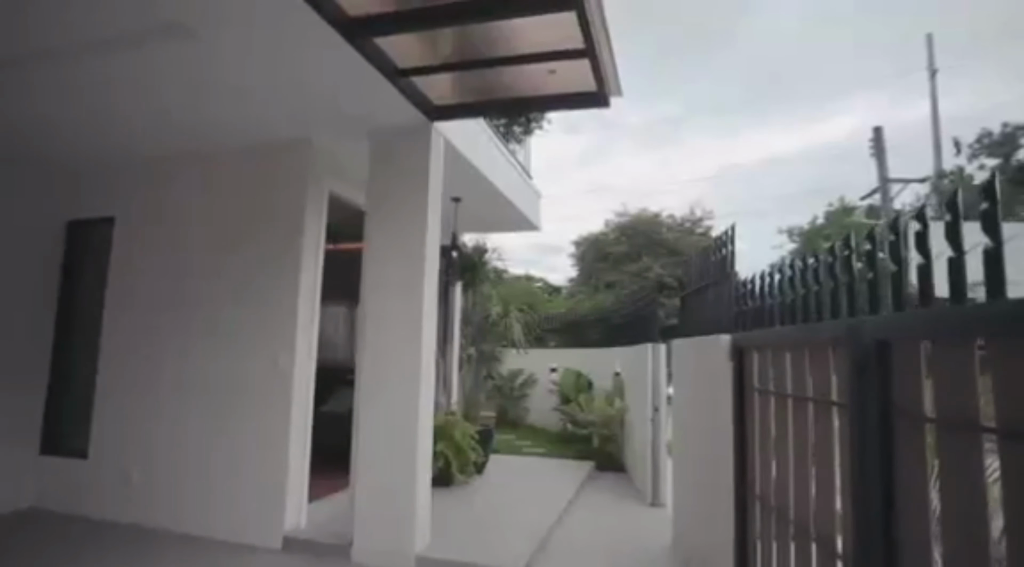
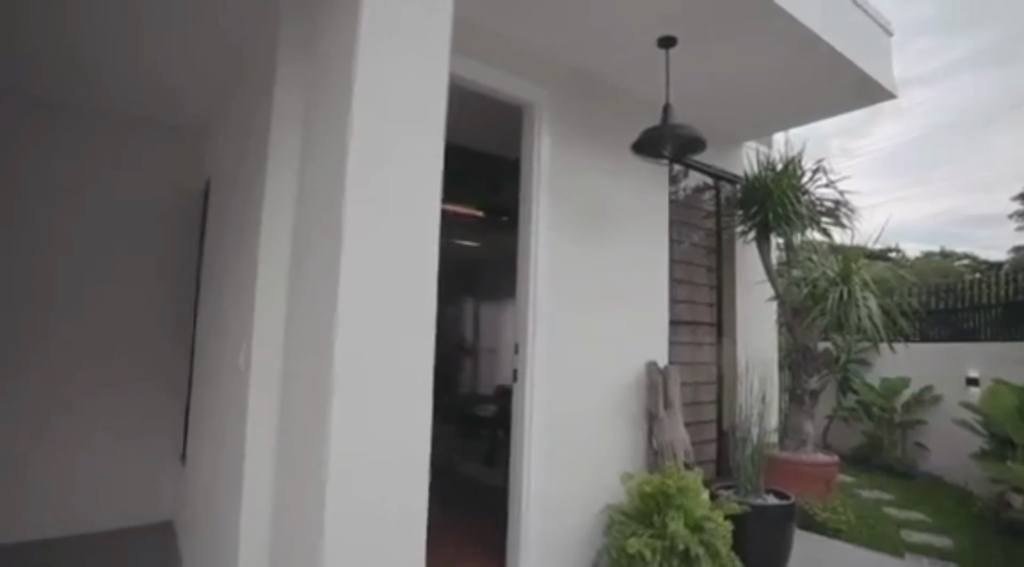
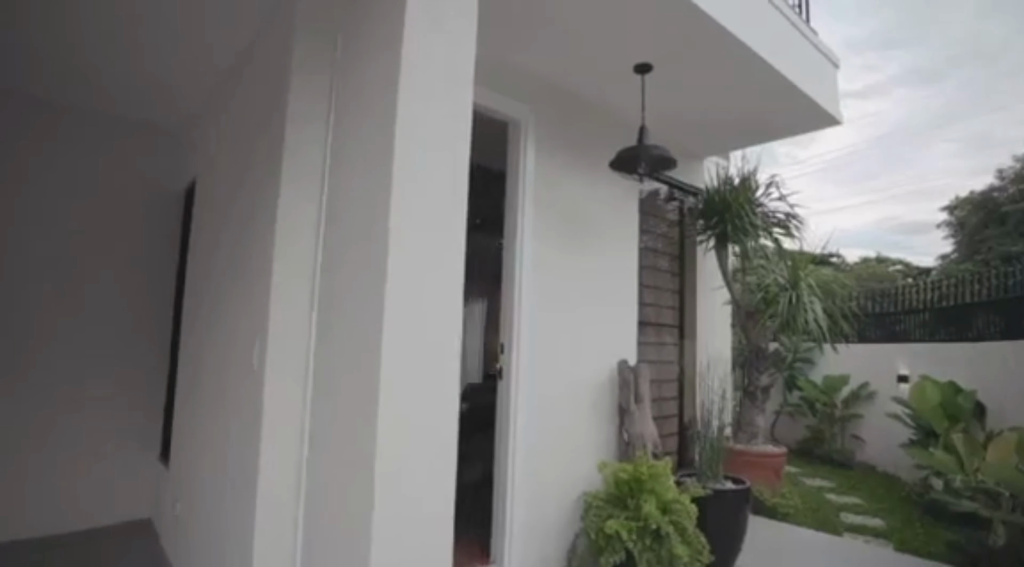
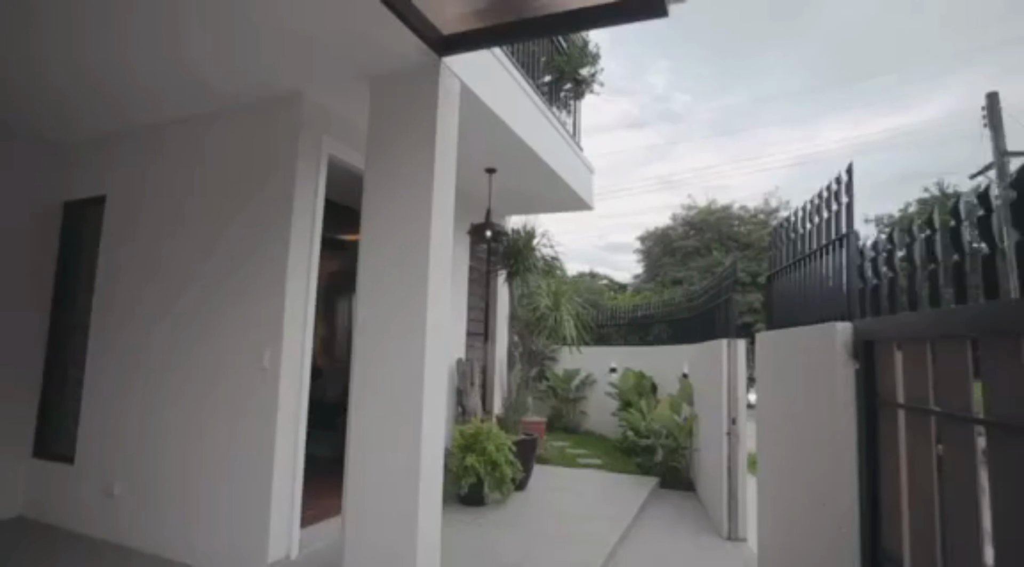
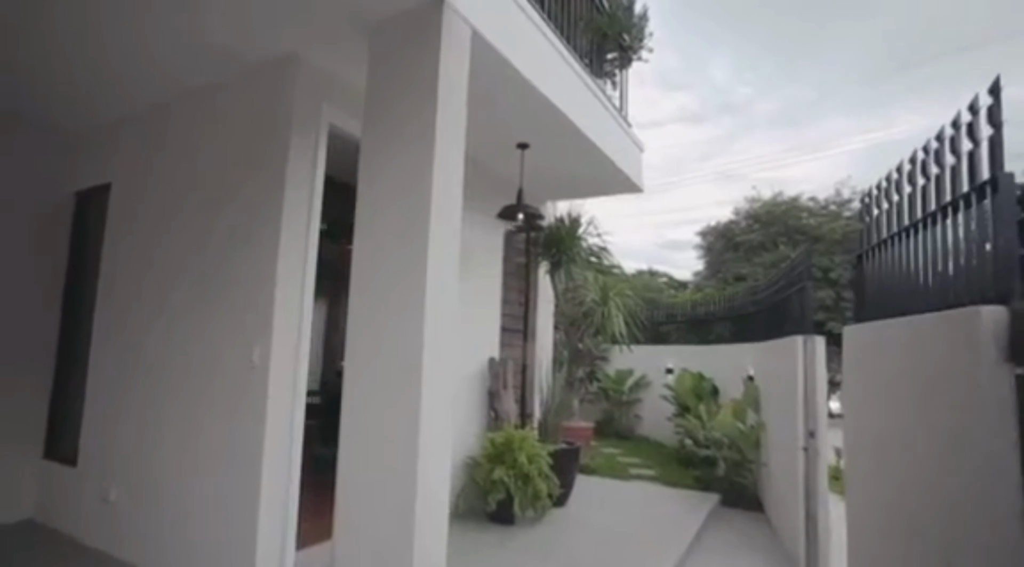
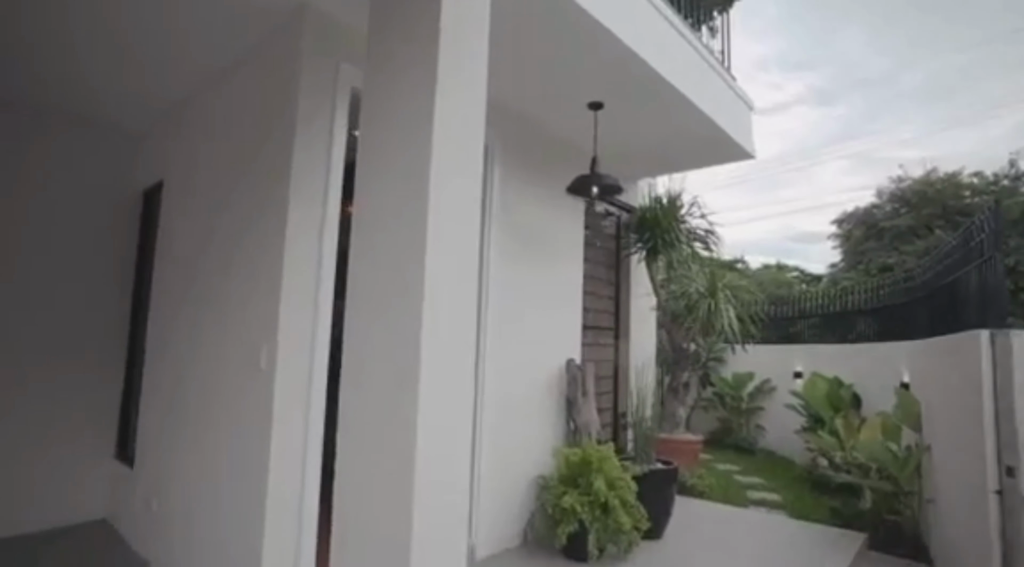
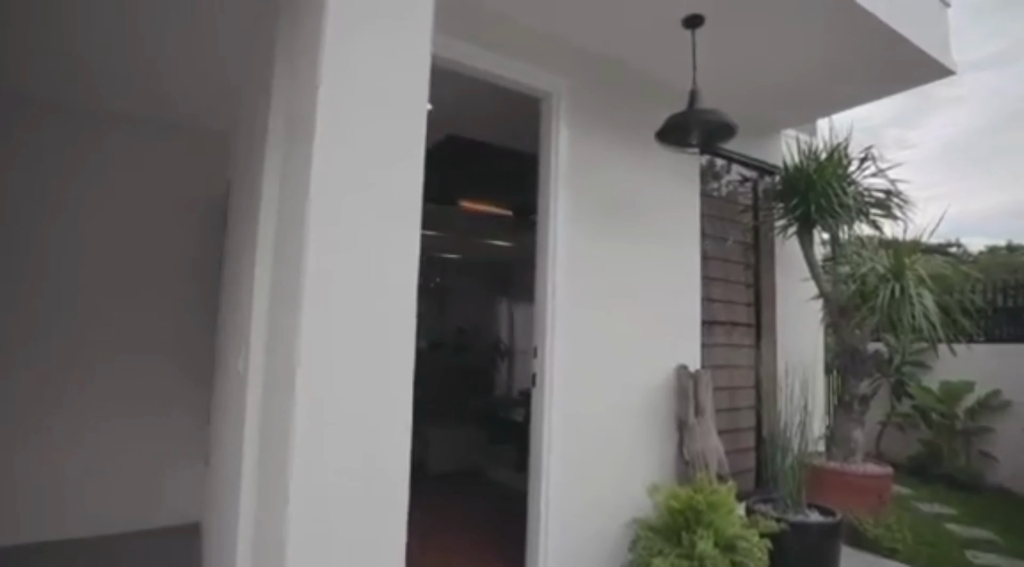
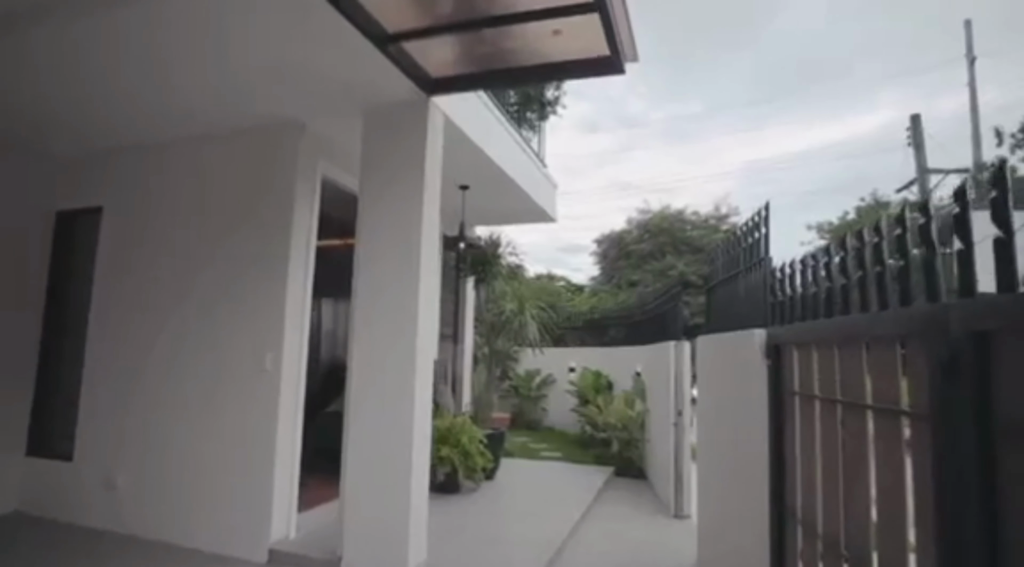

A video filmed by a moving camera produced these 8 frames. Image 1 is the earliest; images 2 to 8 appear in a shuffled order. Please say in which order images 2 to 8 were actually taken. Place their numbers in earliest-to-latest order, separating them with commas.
8, 4, 5, 6, 3, 2, 7
